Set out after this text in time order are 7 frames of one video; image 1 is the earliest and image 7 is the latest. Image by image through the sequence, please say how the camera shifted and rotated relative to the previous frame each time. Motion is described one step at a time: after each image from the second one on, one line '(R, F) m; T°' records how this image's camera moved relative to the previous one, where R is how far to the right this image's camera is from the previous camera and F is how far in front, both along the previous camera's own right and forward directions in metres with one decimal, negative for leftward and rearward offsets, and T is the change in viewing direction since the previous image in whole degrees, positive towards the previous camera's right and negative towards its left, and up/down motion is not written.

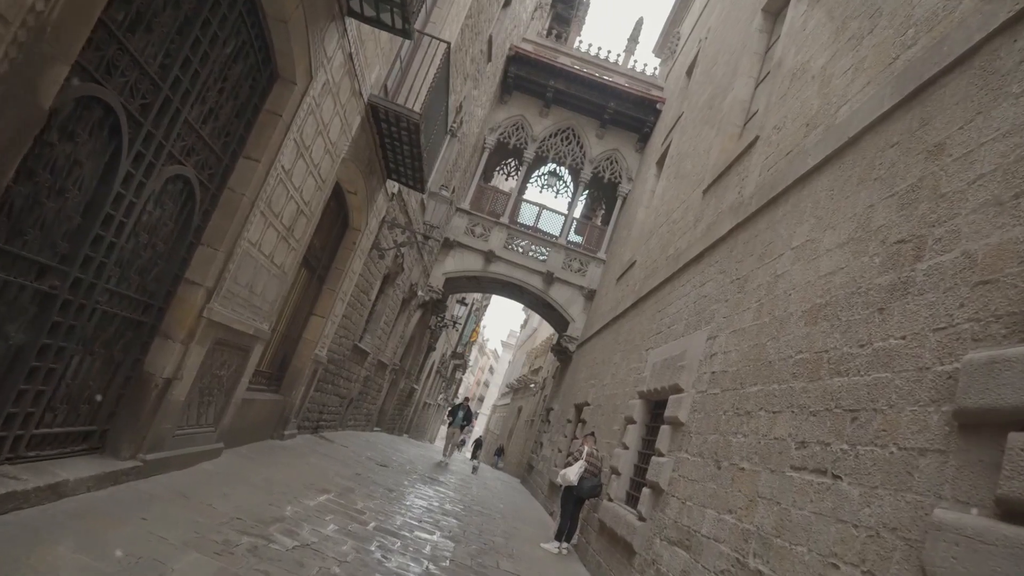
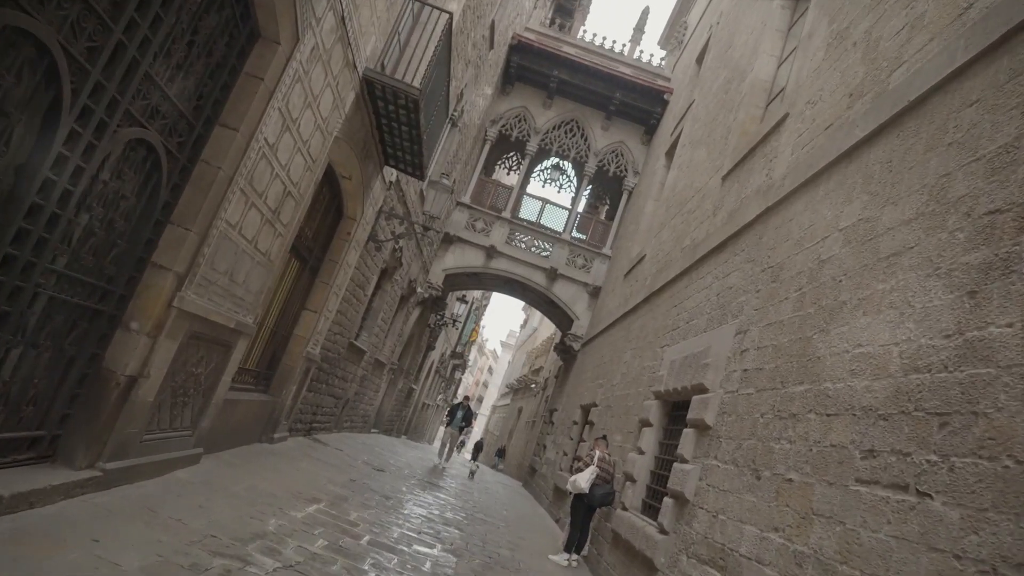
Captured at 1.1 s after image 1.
(-0.1, +0.5) m; 0°
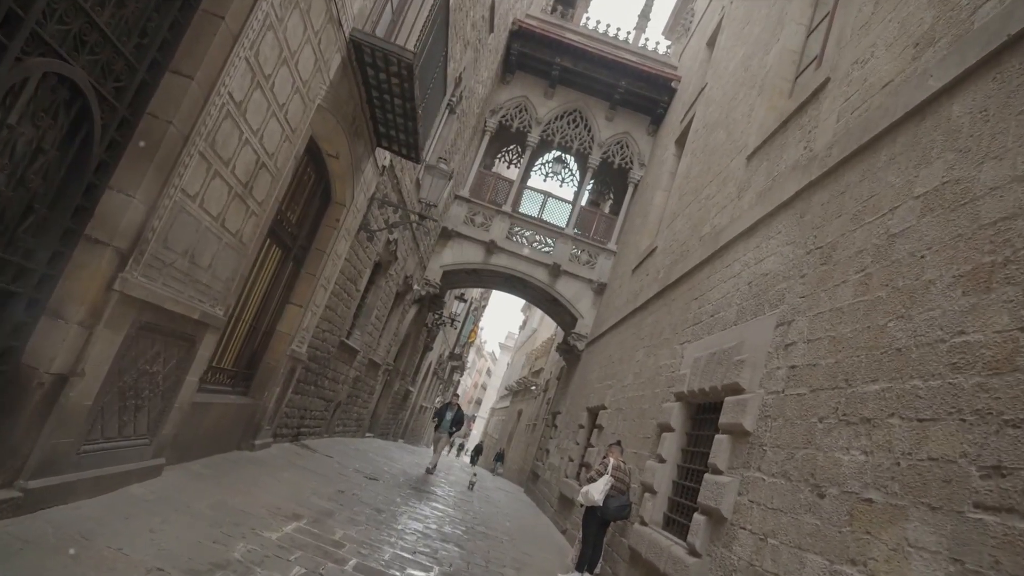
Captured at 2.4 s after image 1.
(-0.1, +0.6) m; 0°
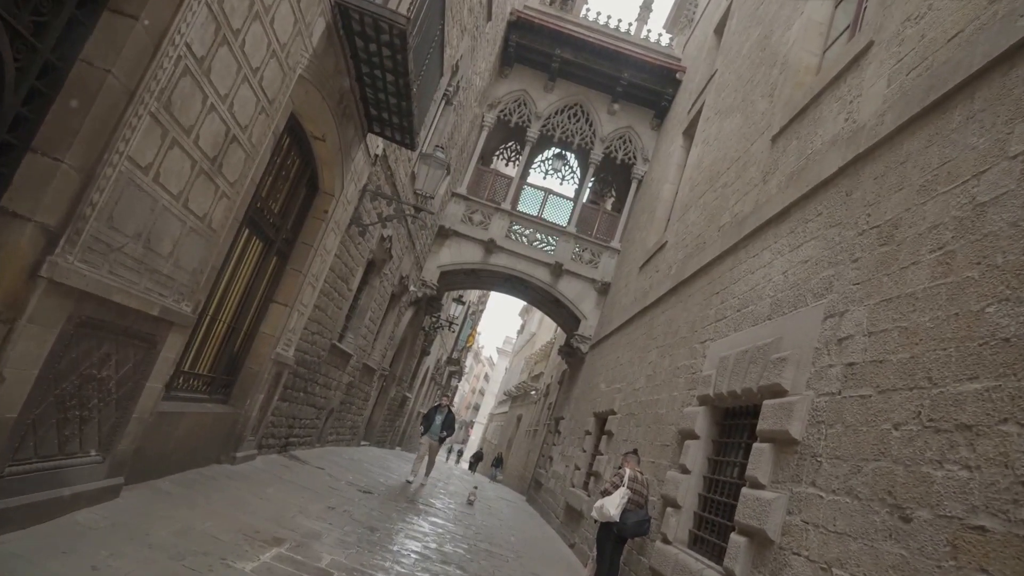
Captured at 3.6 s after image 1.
(-0.1, +0.6) m; 0°
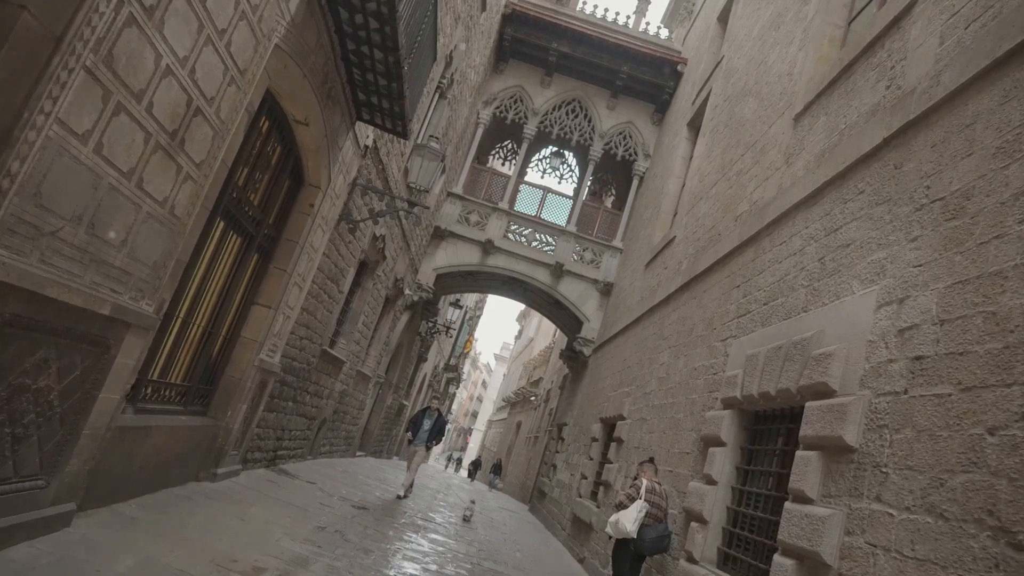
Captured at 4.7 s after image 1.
(-0.1, +0.5) m; 0°
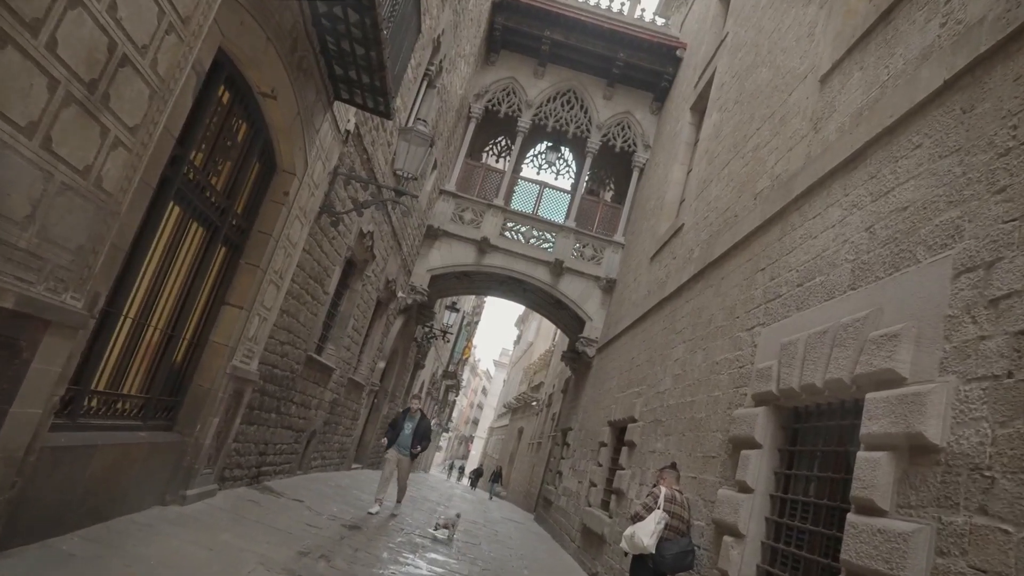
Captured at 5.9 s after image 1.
(0.0, +0.6) m; 0°
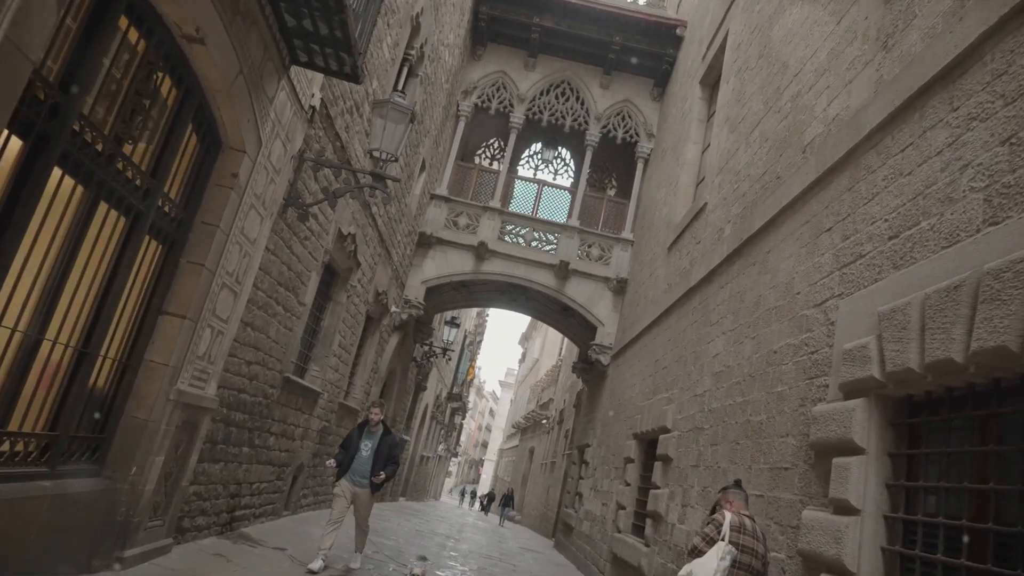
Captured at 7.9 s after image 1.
(0.0, +1.0) m; 0°
